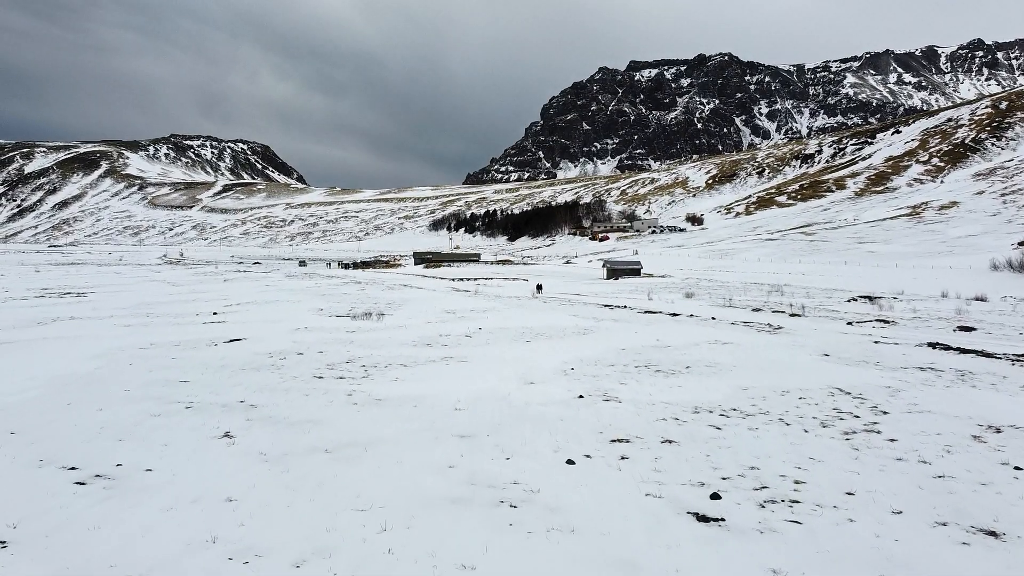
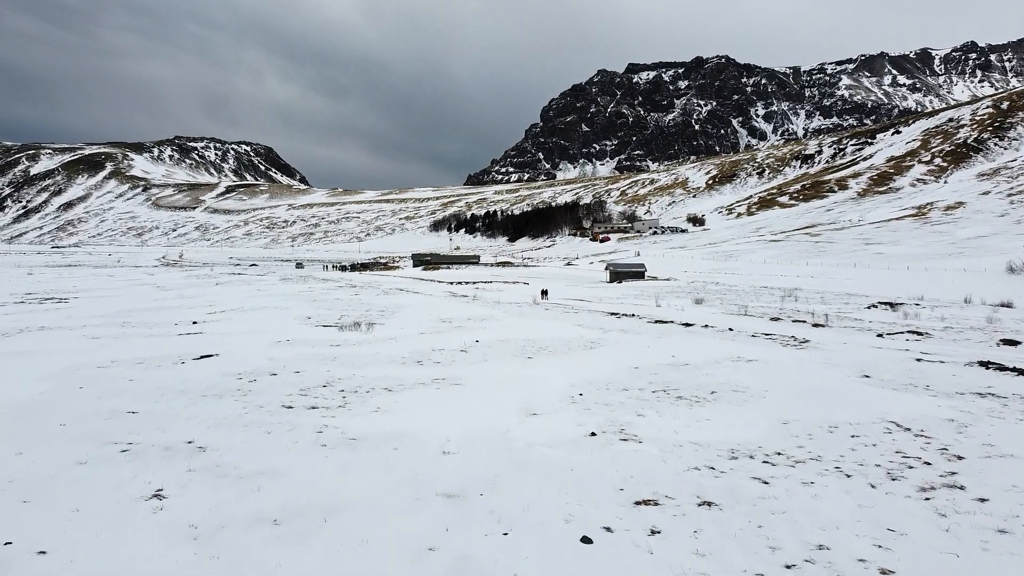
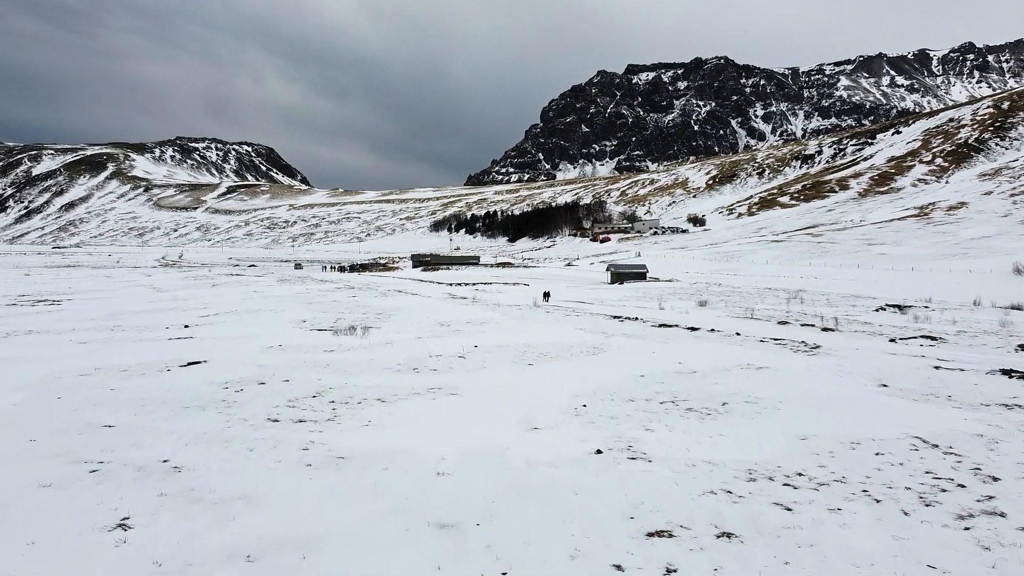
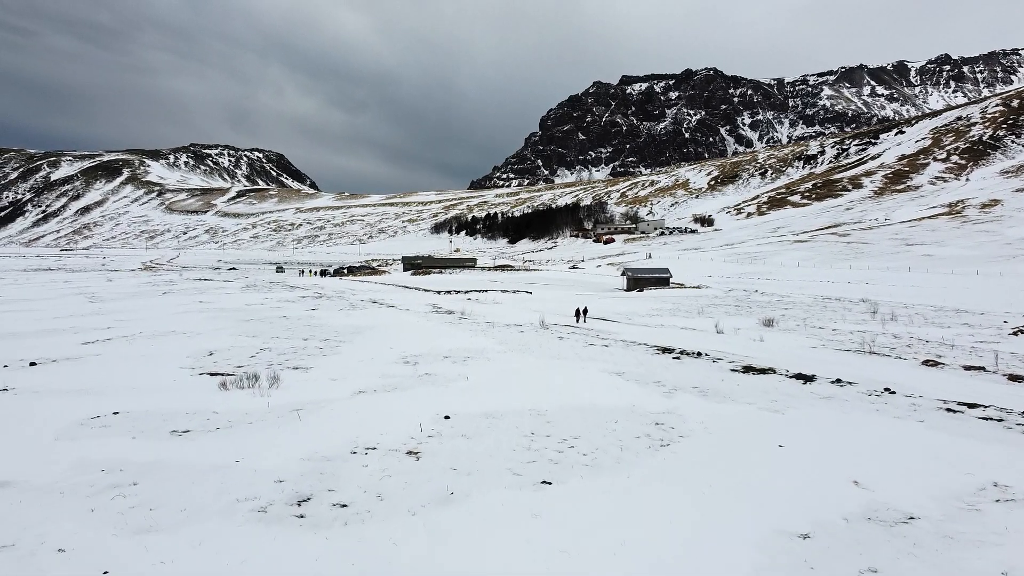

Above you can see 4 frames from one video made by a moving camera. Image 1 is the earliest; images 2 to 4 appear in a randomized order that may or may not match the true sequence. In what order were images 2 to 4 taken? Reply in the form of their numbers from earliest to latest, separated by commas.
2, 3, 4
